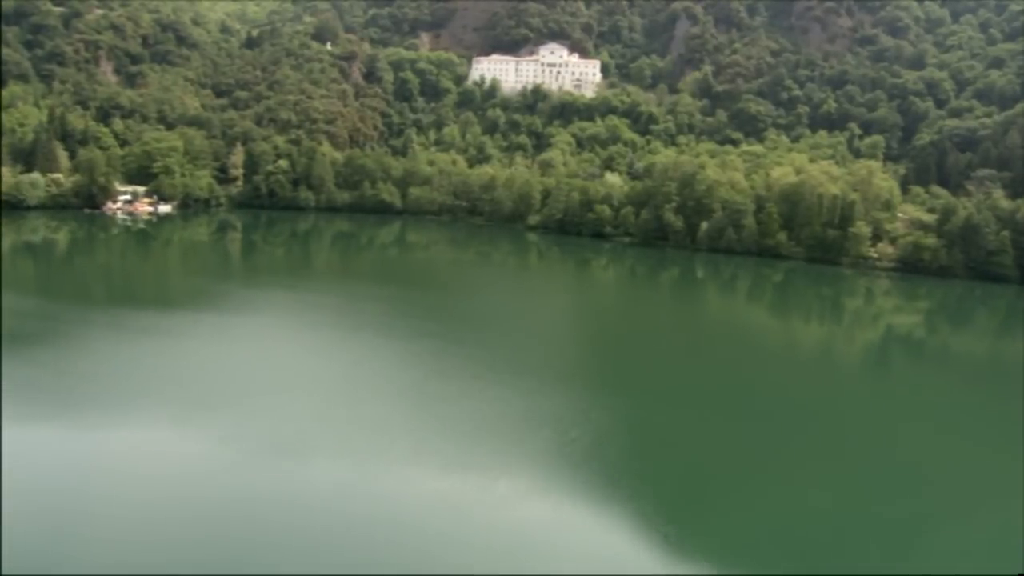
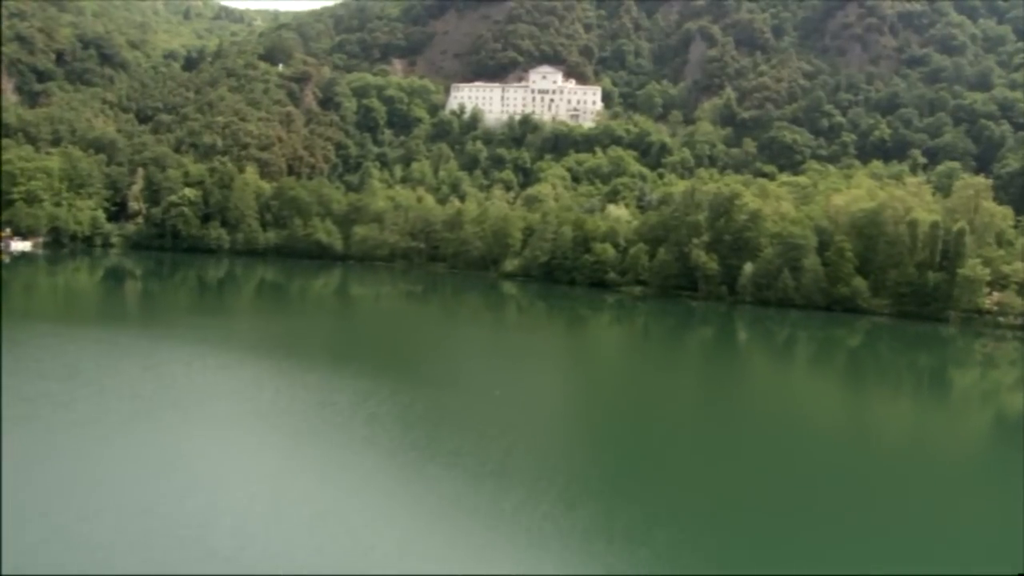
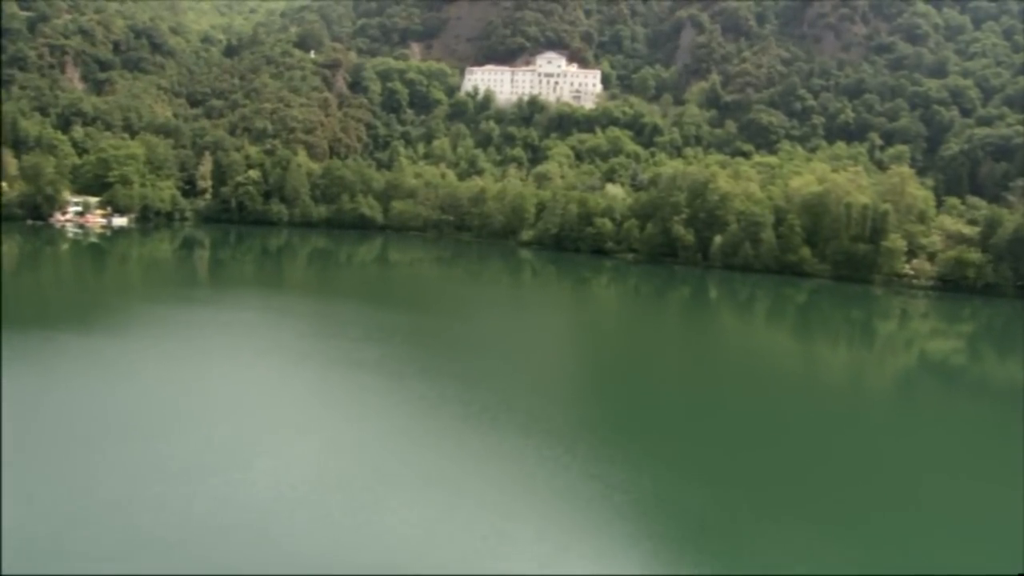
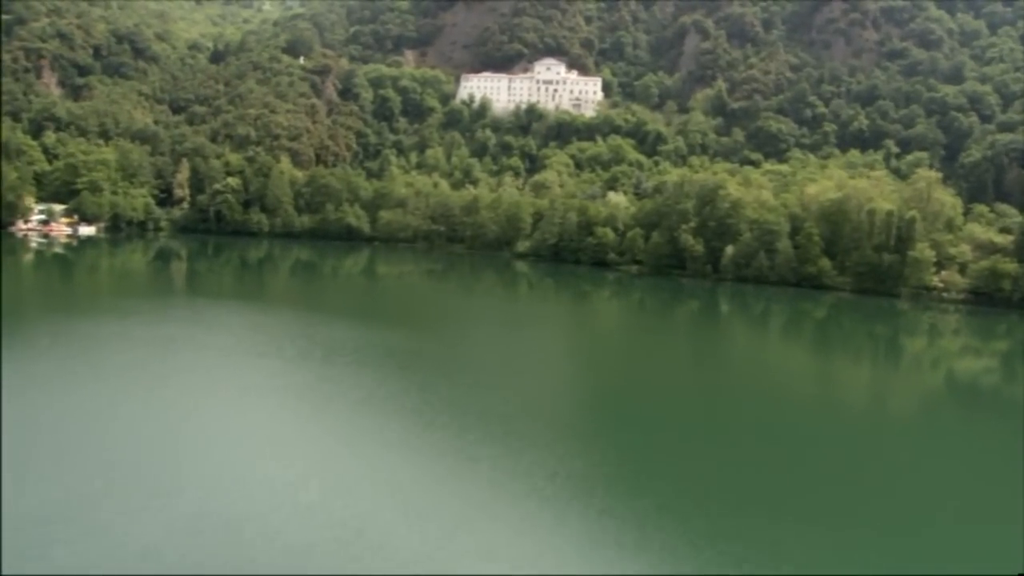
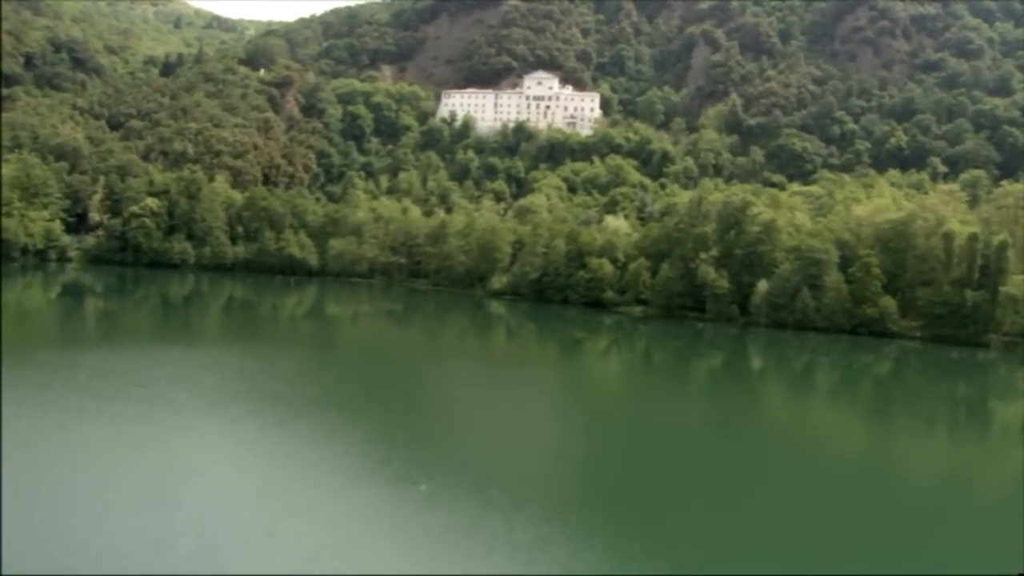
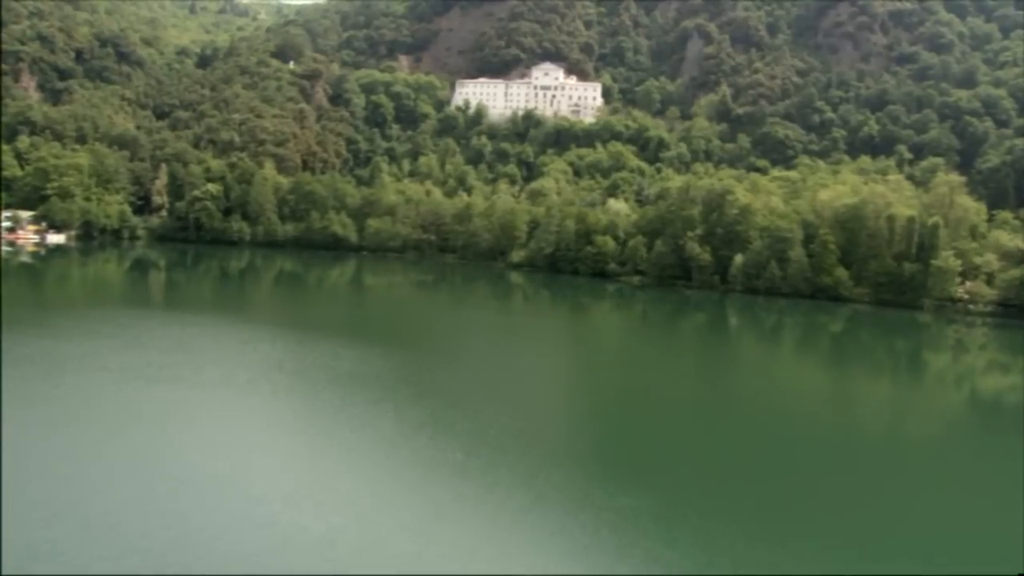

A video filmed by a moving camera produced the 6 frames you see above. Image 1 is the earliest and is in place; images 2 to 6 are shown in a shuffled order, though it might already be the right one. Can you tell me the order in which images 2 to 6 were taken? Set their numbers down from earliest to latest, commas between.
3, 4, 6, 2, 5
